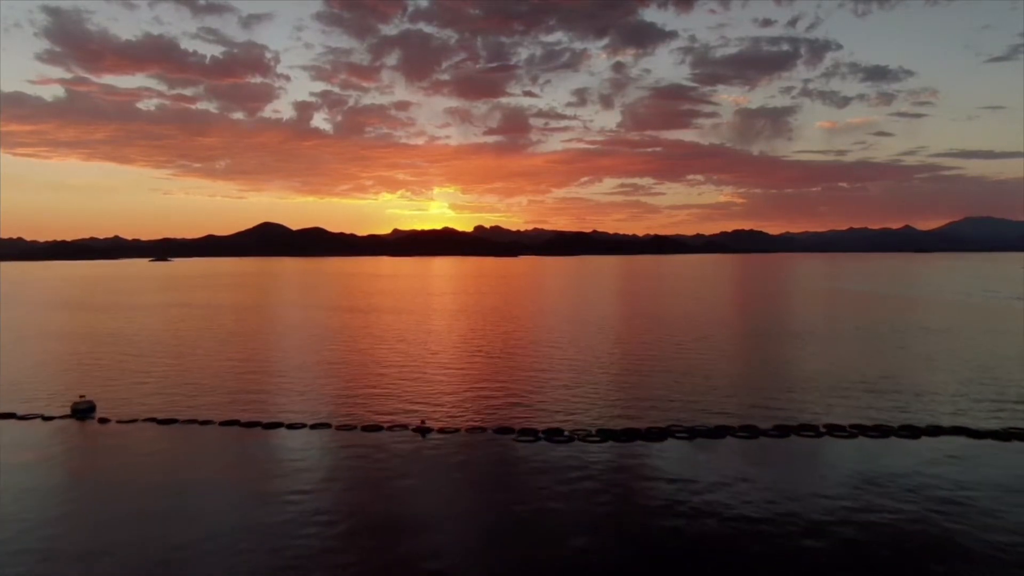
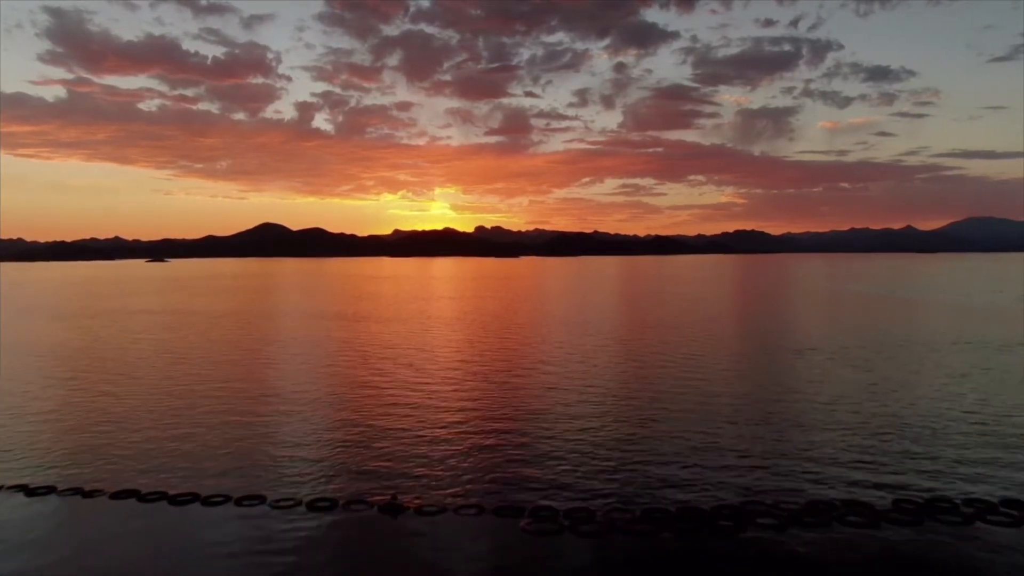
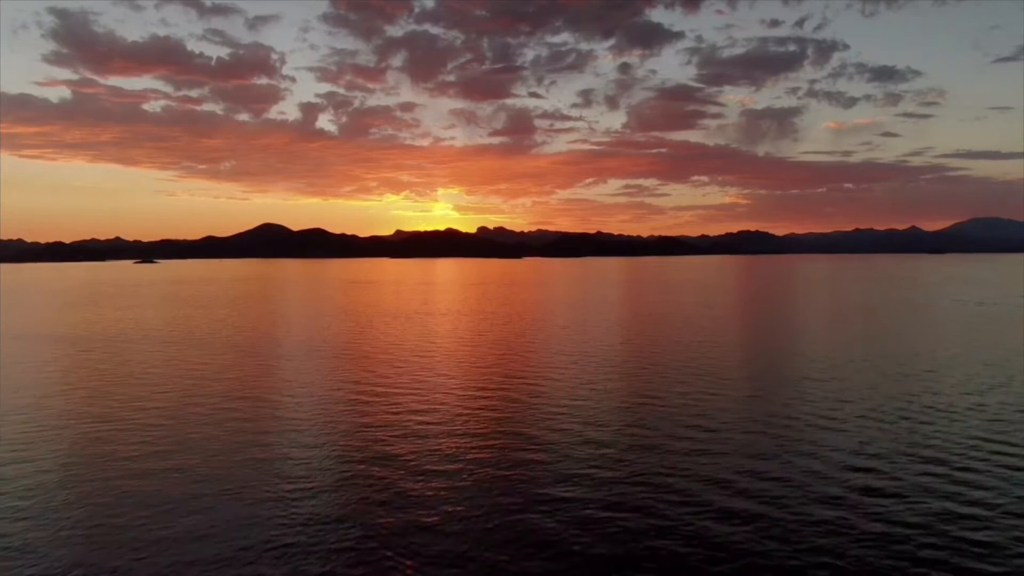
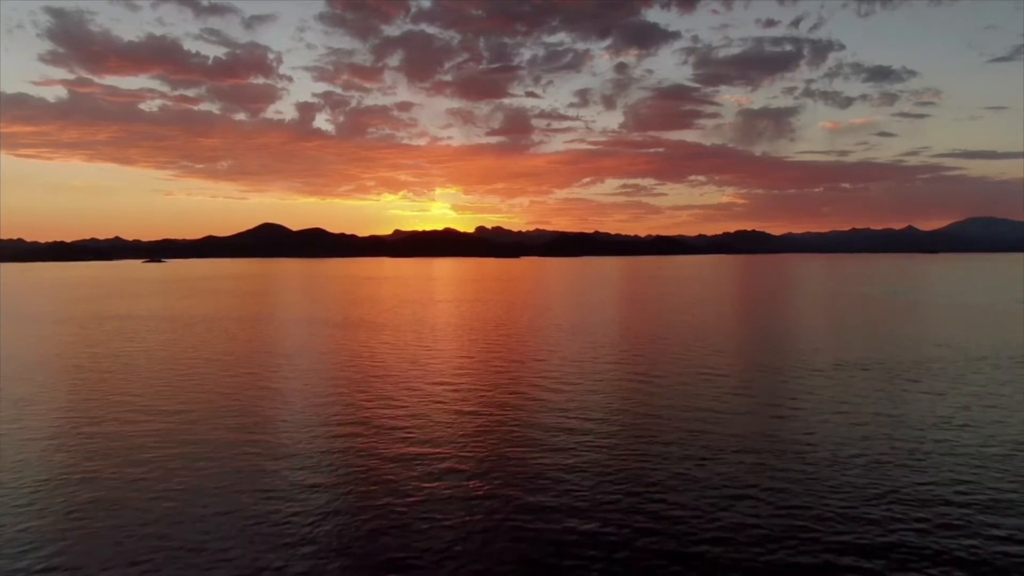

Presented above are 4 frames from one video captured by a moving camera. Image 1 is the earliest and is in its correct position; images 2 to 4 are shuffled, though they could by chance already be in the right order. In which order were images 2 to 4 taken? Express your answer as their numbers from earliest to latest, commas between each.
2, 4, 3
